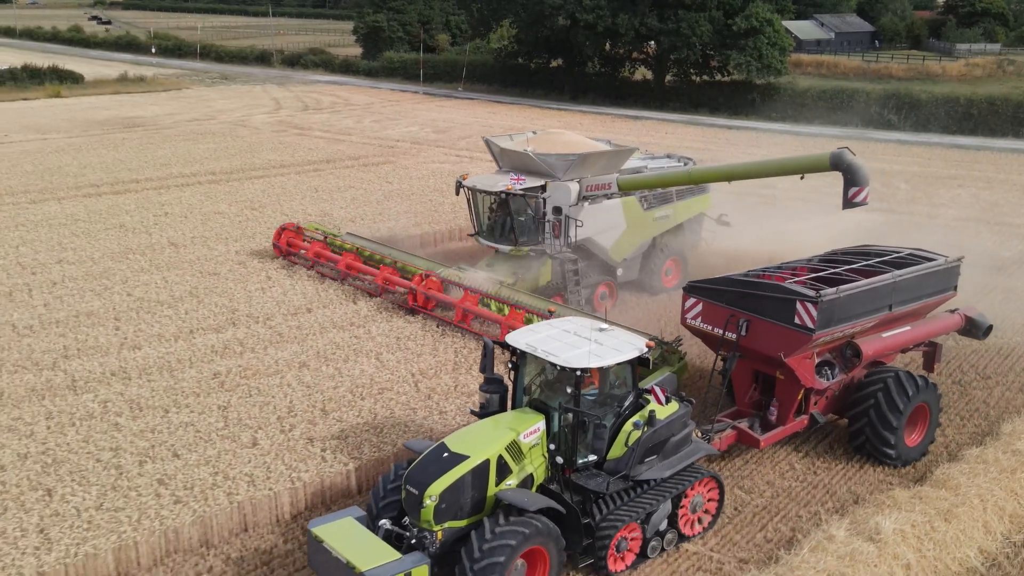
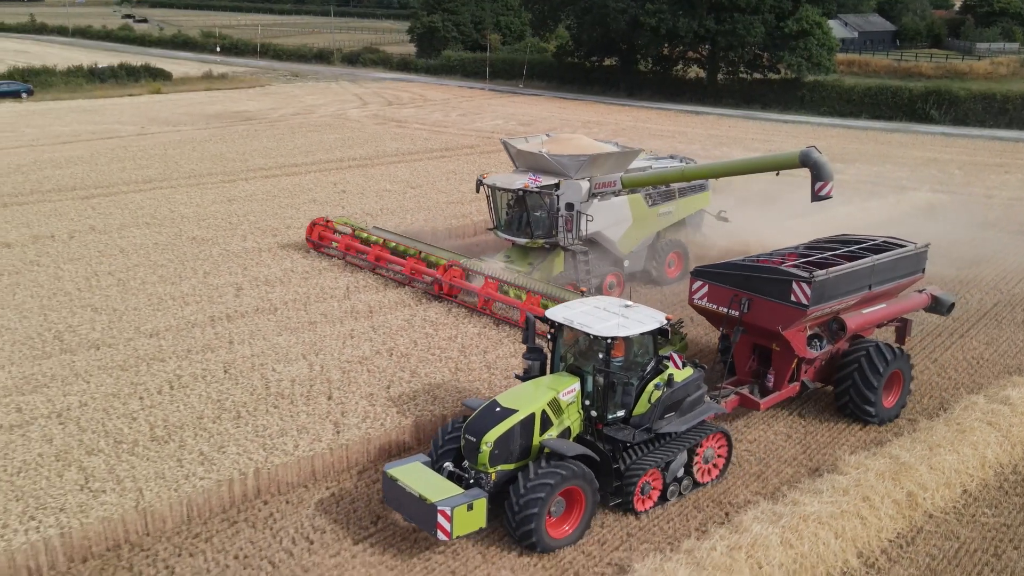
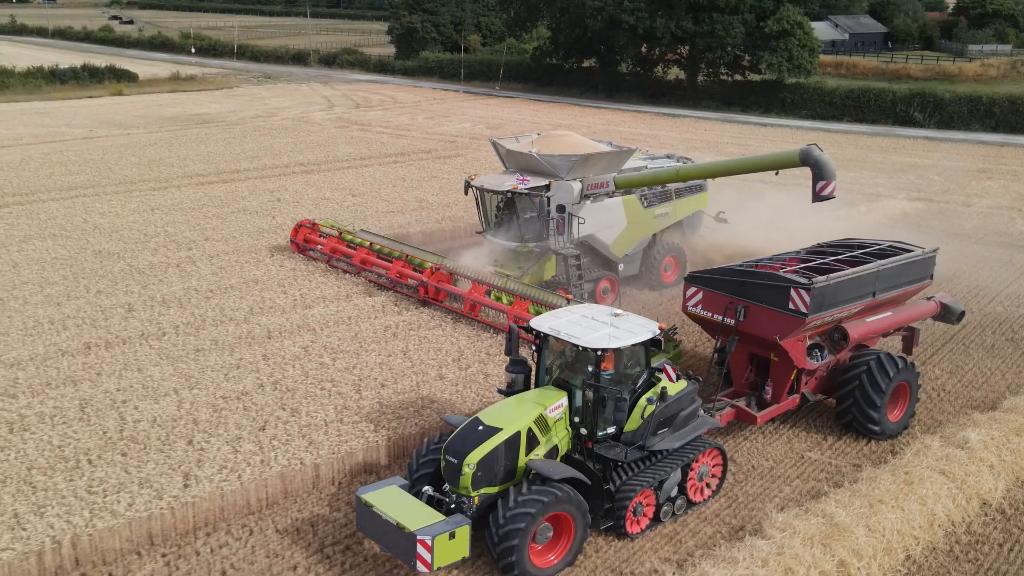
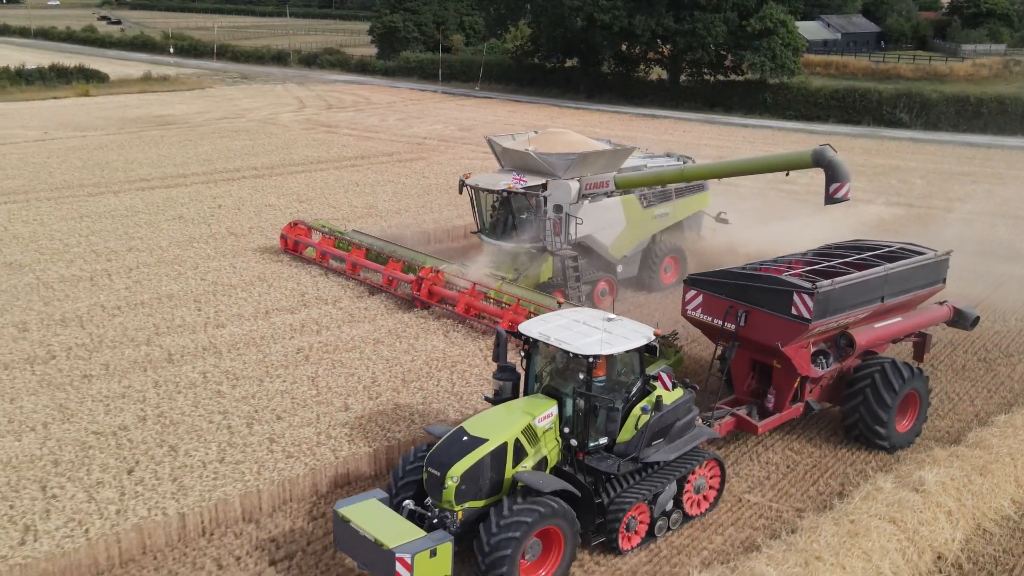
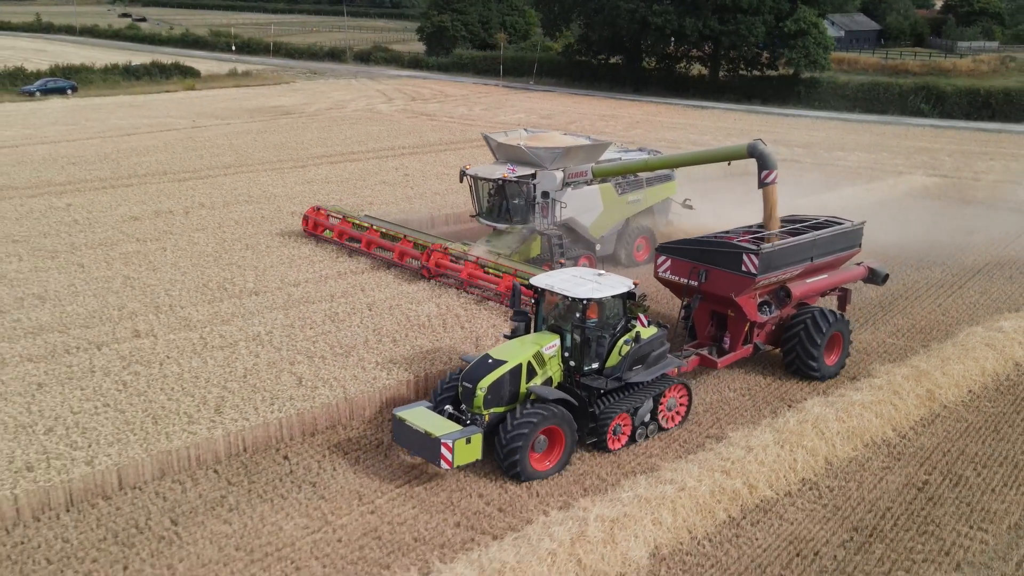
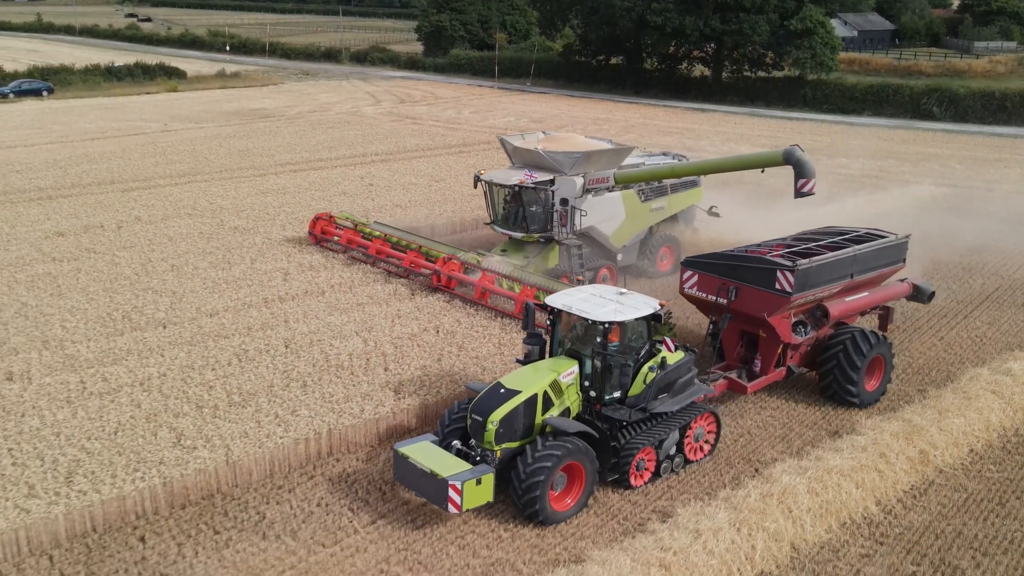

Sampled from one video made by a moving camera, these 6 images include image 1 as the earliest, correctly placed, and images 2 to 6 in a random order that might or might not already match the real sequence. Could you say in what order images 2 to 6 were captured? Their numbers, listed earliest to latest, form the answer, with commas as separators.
4, 3, 2, 6, 5
